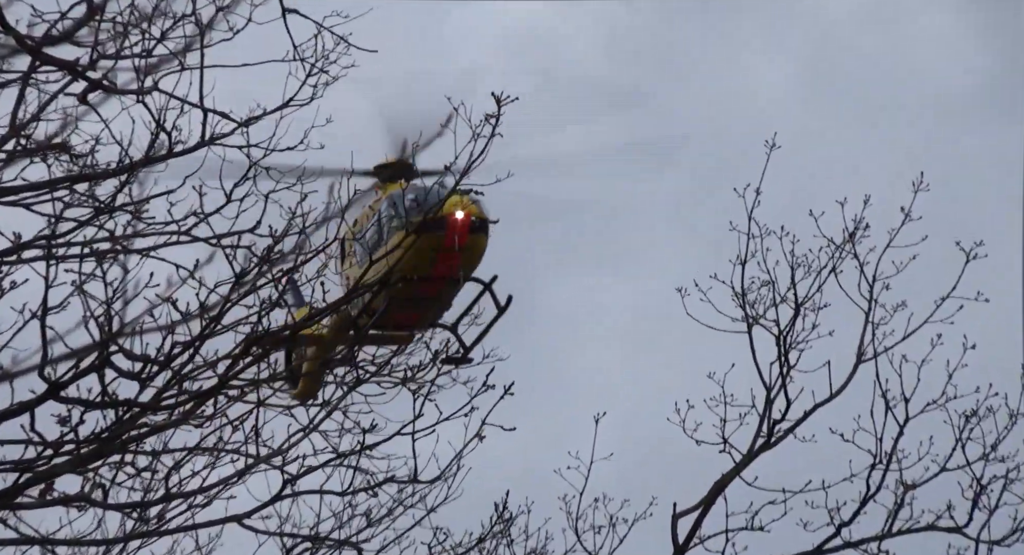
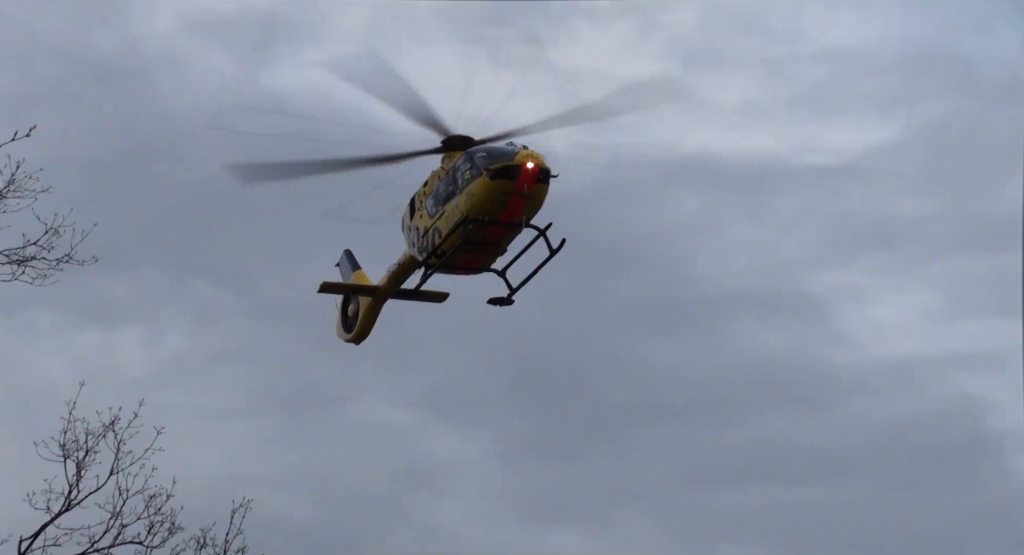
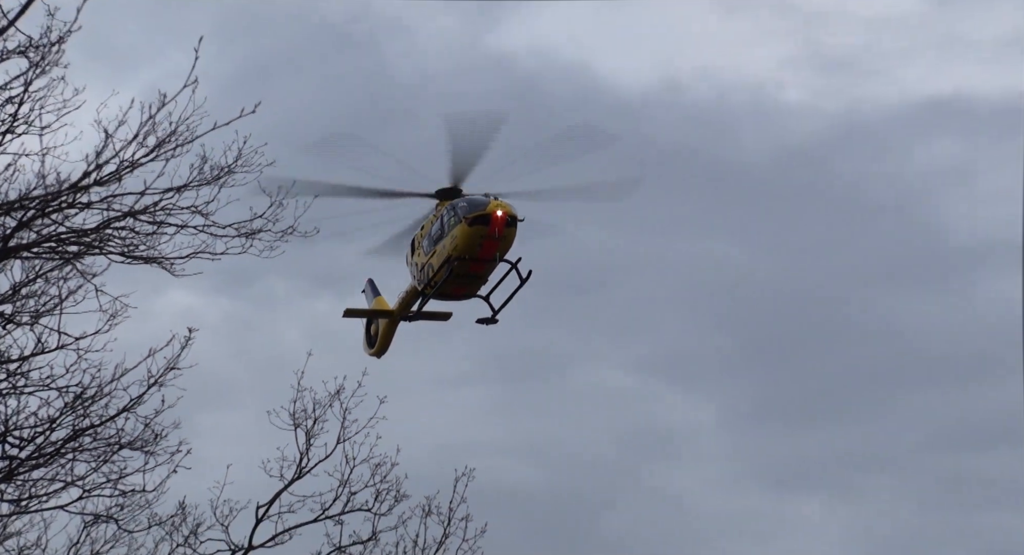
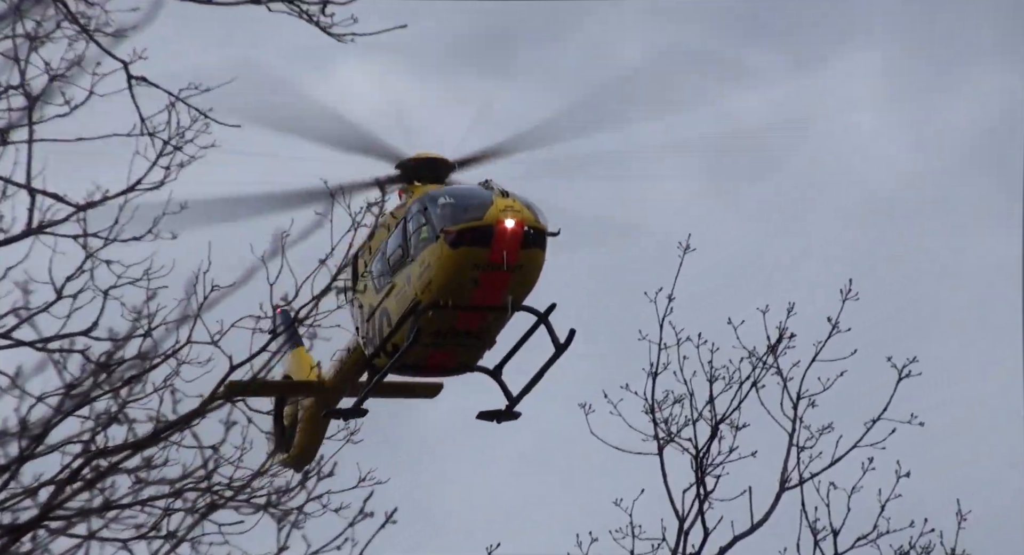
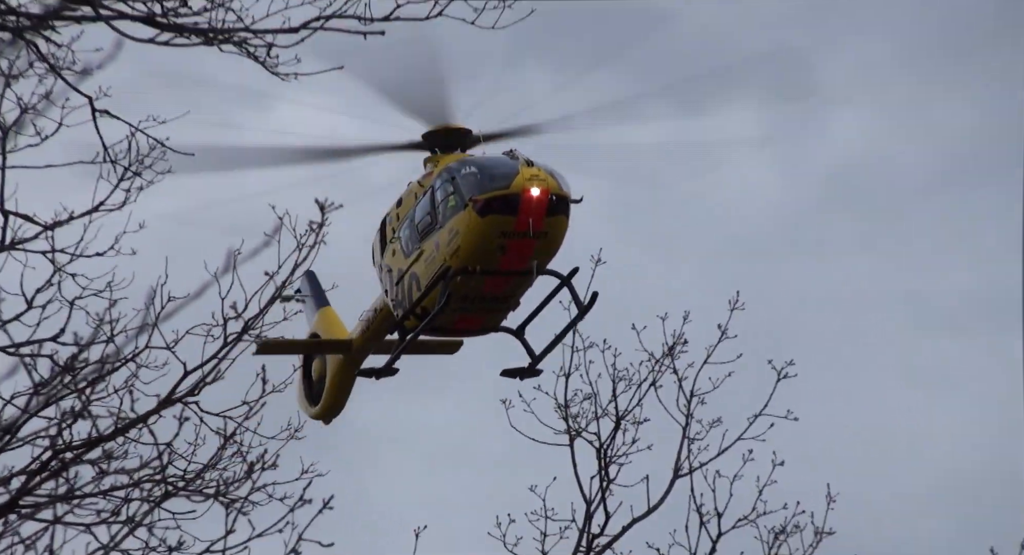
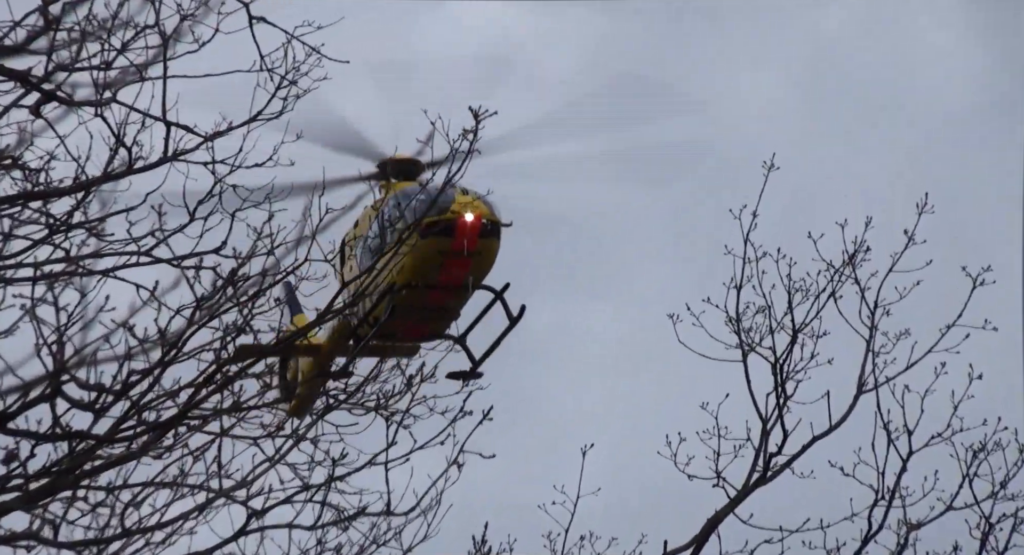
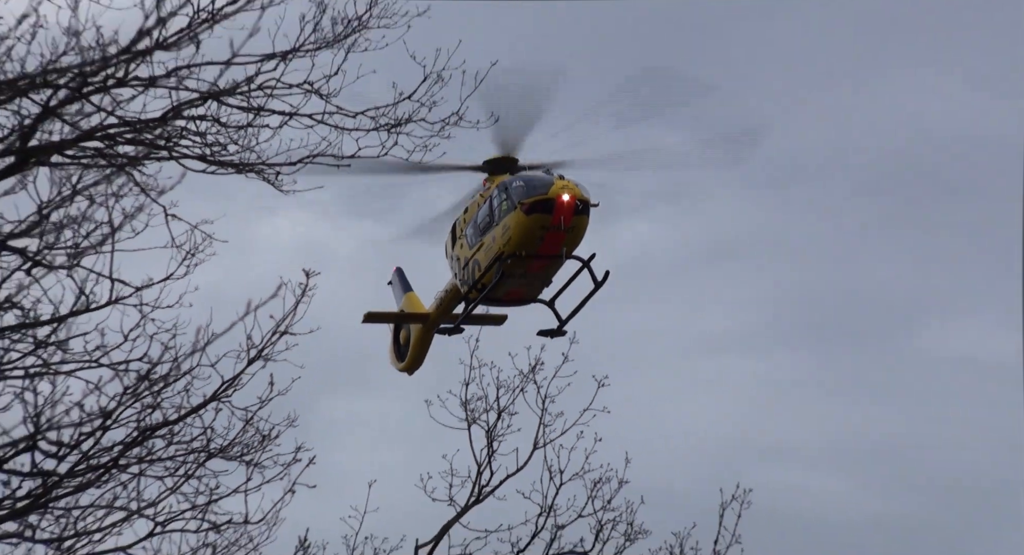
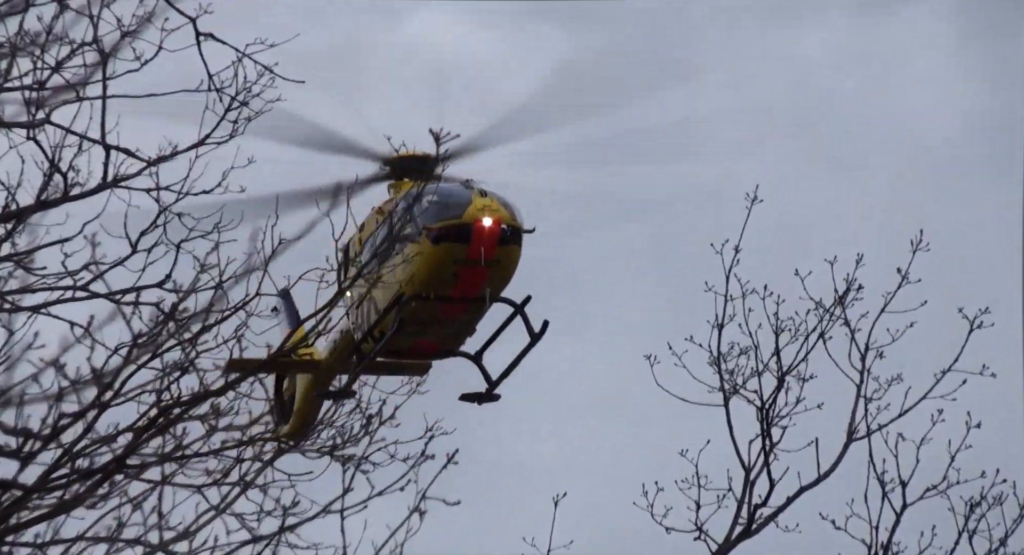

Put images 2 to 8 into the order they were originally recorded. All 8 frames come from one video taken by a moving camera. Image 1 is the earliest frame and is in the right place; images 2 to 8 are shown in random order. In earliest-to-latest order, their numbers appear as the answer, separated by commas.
6, 8, 4, 5, 7, 3, 2
